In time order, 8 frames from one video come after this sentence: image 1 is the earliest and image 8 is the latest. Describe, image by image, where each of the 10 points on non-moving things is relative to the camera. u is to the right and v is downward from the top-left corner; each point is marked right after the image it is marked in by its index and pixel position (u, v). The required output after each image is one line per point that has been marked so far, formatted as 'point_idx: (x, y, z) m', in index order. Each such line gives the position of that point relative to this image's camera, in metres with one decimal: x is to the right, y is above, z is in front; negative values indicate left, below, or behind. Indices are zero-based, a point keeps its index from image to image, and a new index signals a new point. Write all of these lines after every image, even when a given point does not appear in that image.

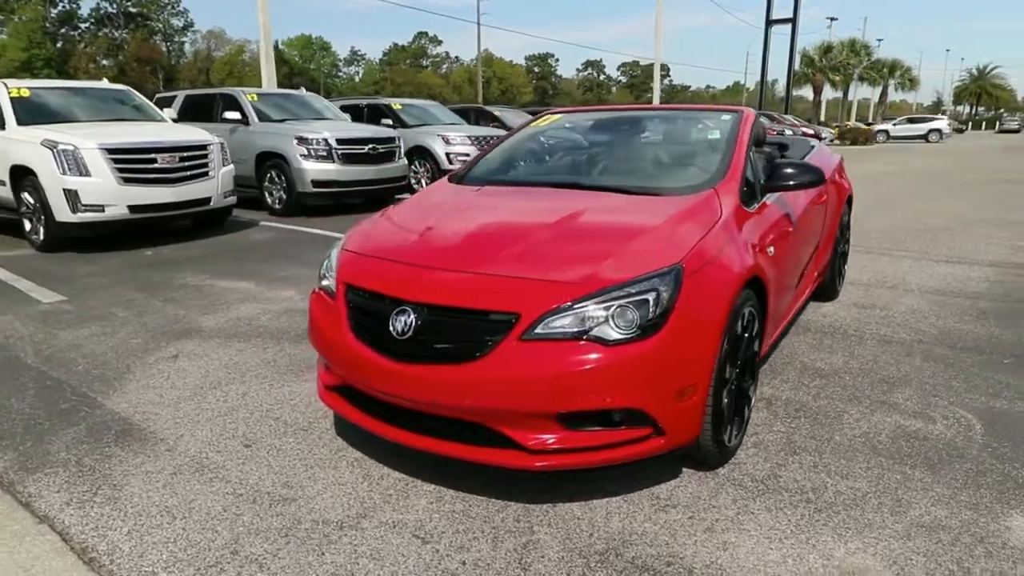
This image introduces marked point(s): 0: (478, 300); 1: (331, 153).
0: (-0.1, 0.0, +2.7) m
1: (-3.0, +2.3, +11.0) m
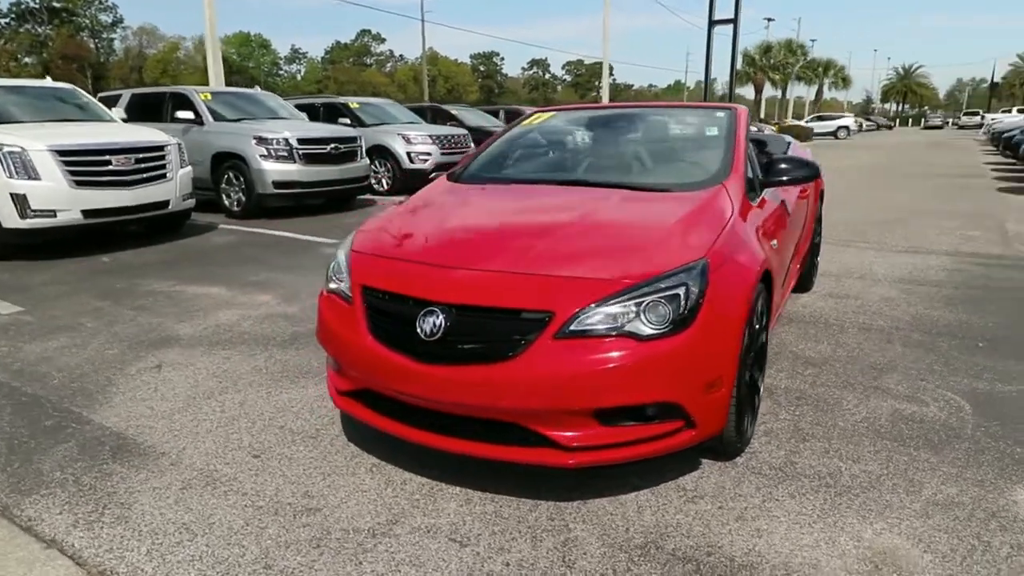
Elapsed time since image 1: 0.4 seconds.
0: (0.0, 0.0, +2.7) m
1: (-3.6, +2.2, +10.7) m
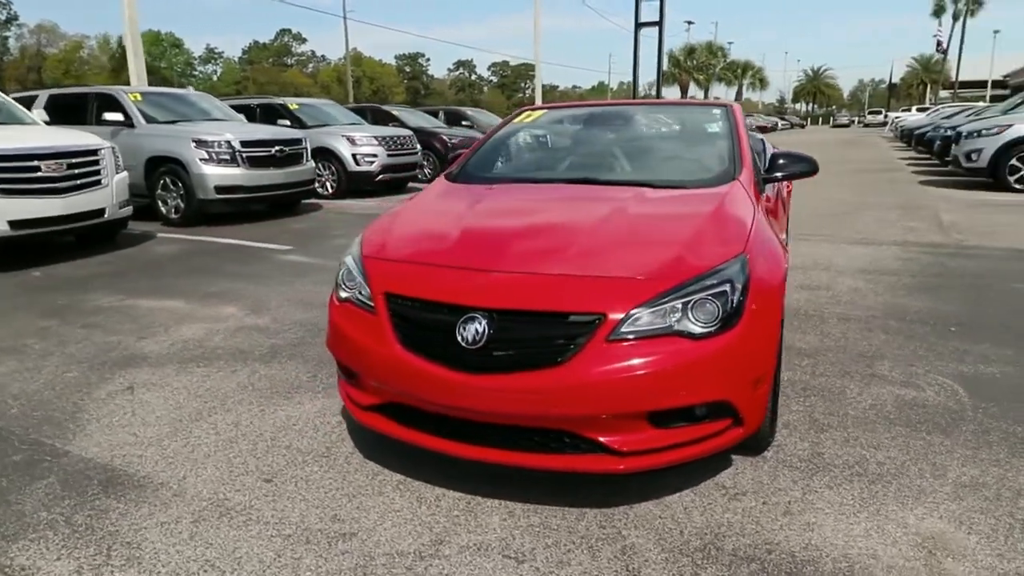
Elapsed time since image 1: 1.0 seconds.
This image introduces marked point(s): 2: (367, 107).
0: (+0.2, 0.0, +2.6) m
1: (-4.3, +2.0, +10.2) m
2: (-3.9, +4.9, +17.6) m
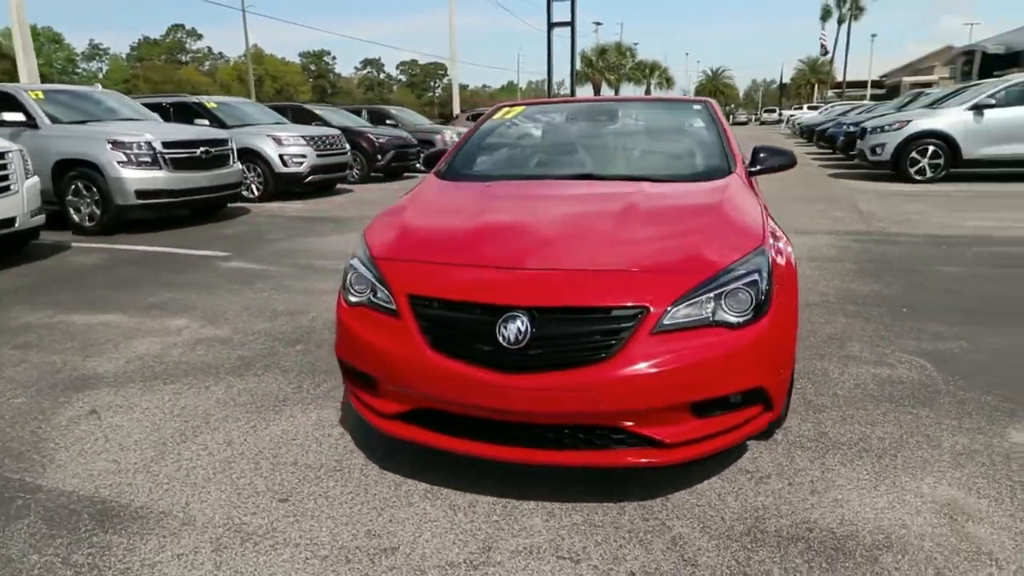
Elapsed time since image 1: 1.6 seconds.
0: (+0.3, 0.0, +2.6) m
1: (-5.1, +1.9, +9.5) m
2: (-5.8, +4.7, +16.9) m
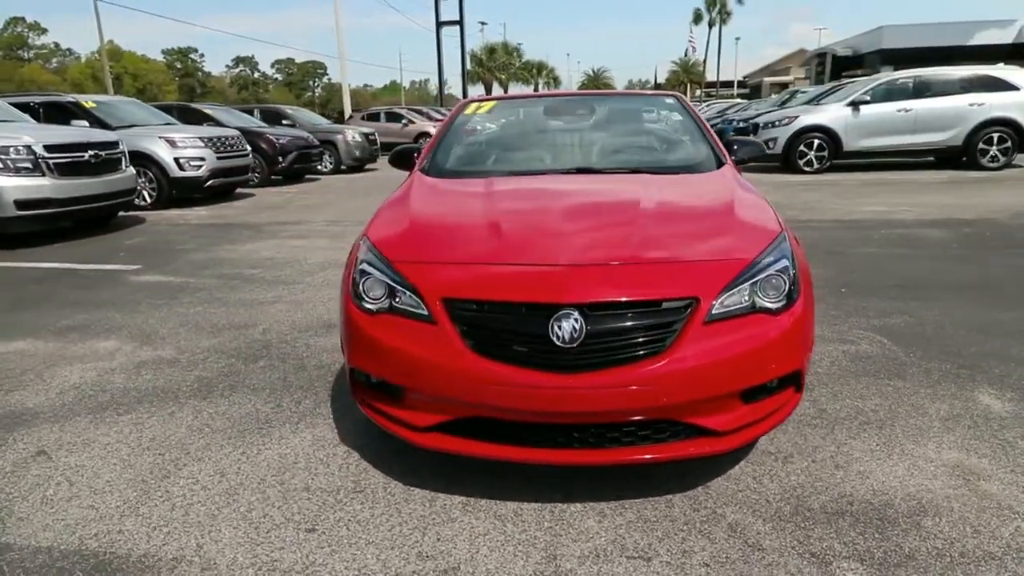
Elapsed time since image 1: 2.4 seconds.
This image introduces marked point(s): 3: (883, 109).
0: (+0.5, 0.0, +2.5) m
1: (-6.1, +1.6, +8.5) m
2: (-8.1, +4.4, +15.7) m
3: (+7.4, +3.6, +13.1) m
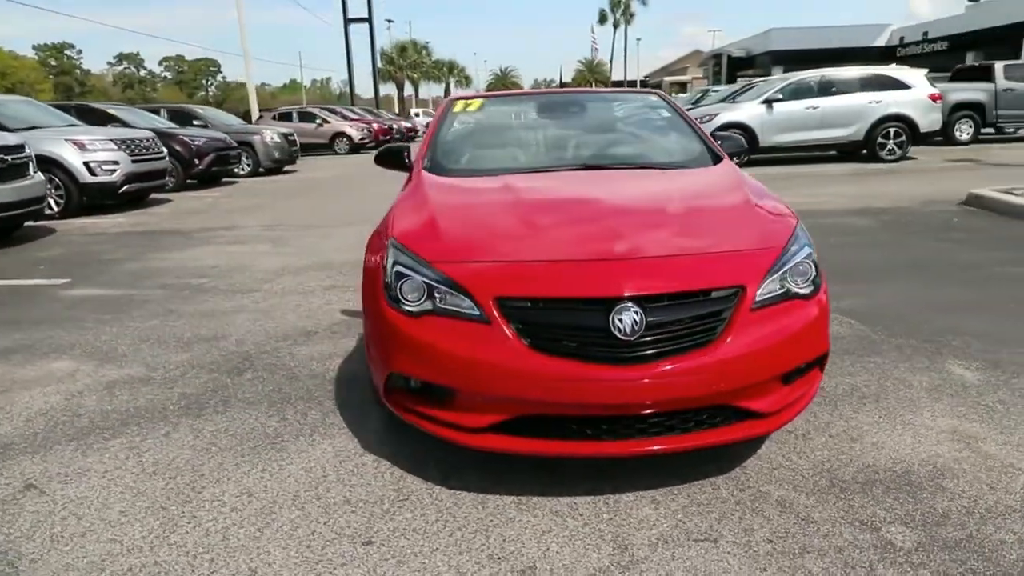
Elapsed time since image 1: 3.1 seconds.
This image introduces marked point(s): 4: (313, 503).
0: (+0.7, 0.0, +2.6) m
1: (-6.7, +1.4, +7.6) m
2: (-9.7, +4.0, +14.5) m
3: (+6.0, +3.9, +14.0) m
4: (-0.8, -0.9, +2.8) m
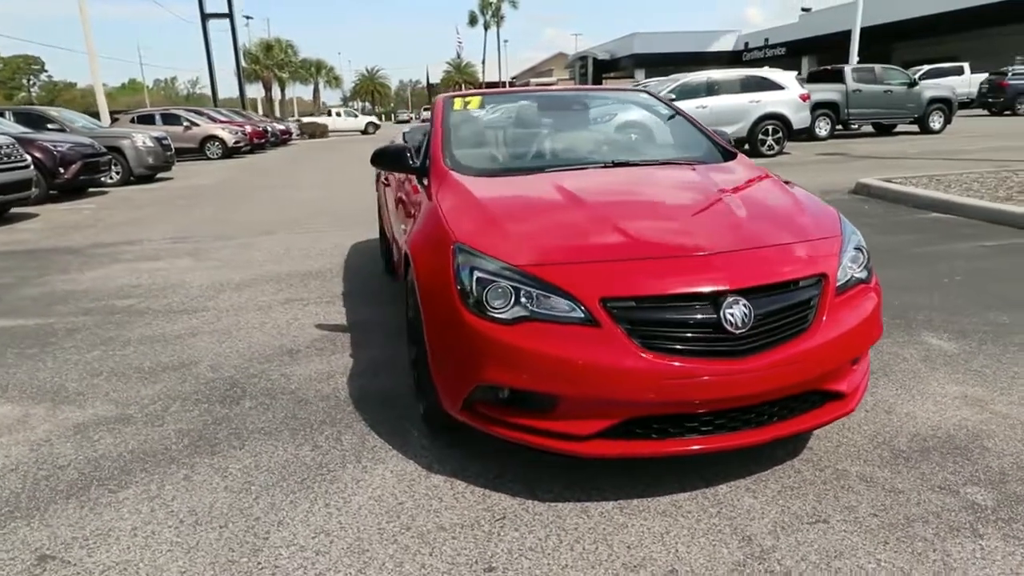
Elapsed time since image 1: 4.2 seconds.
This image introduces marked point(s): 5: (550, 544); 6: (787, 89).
0: (+1.1, +0.1, +2.7) m
1: (-7.2, +1.0, +6.2) m
2: (-11.6, +3.4, +12.3) m
3: (+3.9, +4.1, +14.8) m
4: (-0.4, -1.0, +2.6) m
5: (+0.1, -1.0, +2.5) m
6: (+6.4, +4.6, +15.3) m
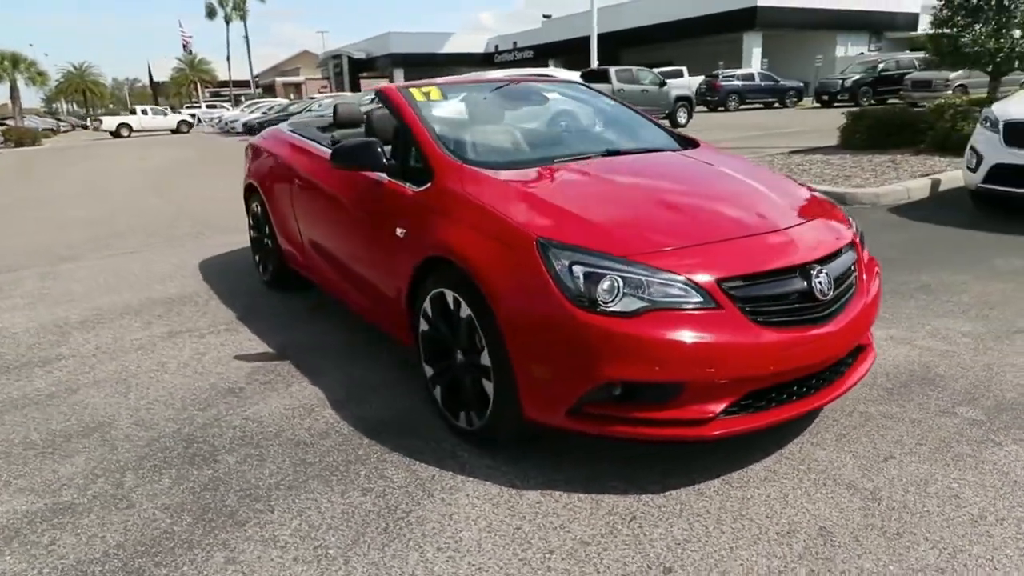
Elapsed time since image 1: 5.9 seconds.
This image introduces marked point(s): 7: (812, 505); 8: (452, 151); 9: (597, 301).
0: (+1.4, +0.2, +2.9) m
1: (-7.7, +0.2, +3.4) m
2: (-14.1, +2.1, +7.6) m
3: (-0.6, +4.3, +15.3) m
4: (+0.1, -1.0, +2.3) m
5: (+0.7, -0.9, +2.4) m
6: (+1.5, +5.0, +16.5) m
7: (+1.2, -0.9, +2.6) m
8: (-0.5, +0.7, +3.5) m
9: (+0.3, -0.1, +2.5) m
